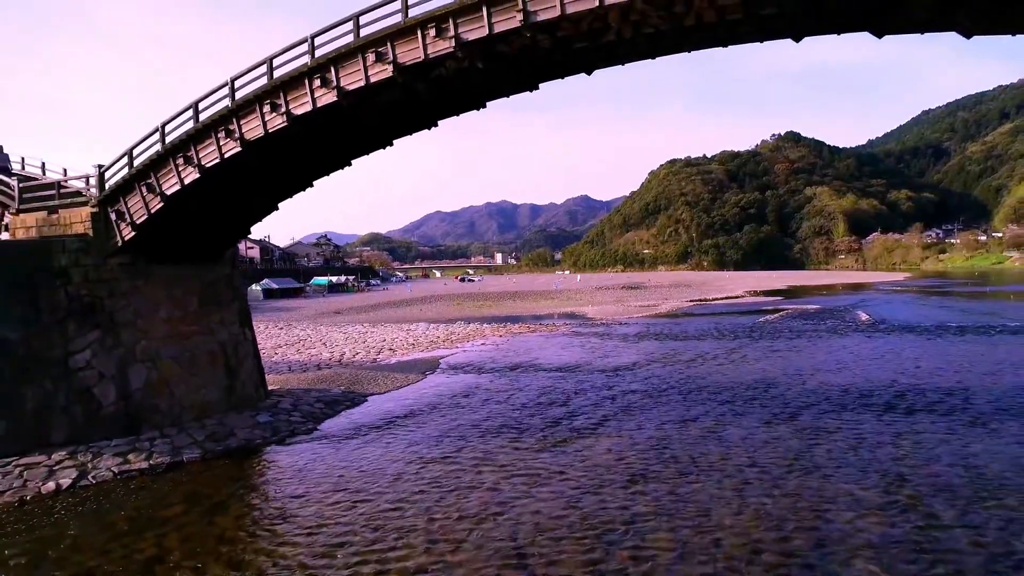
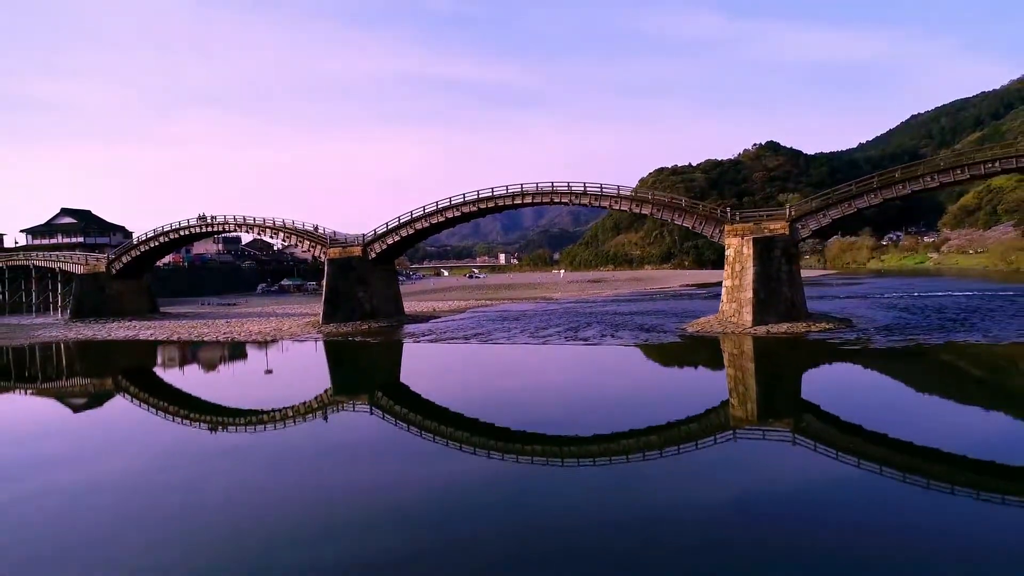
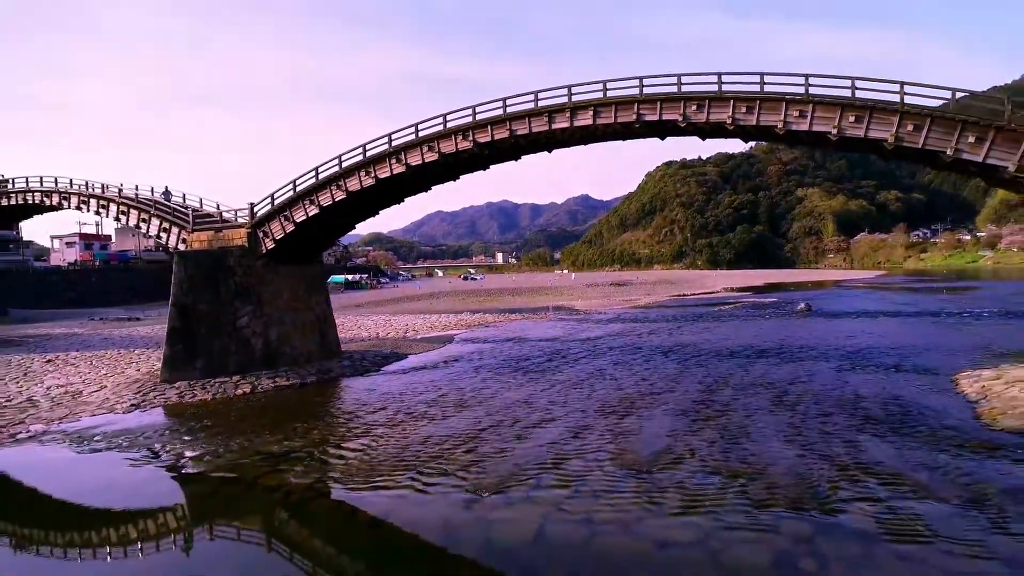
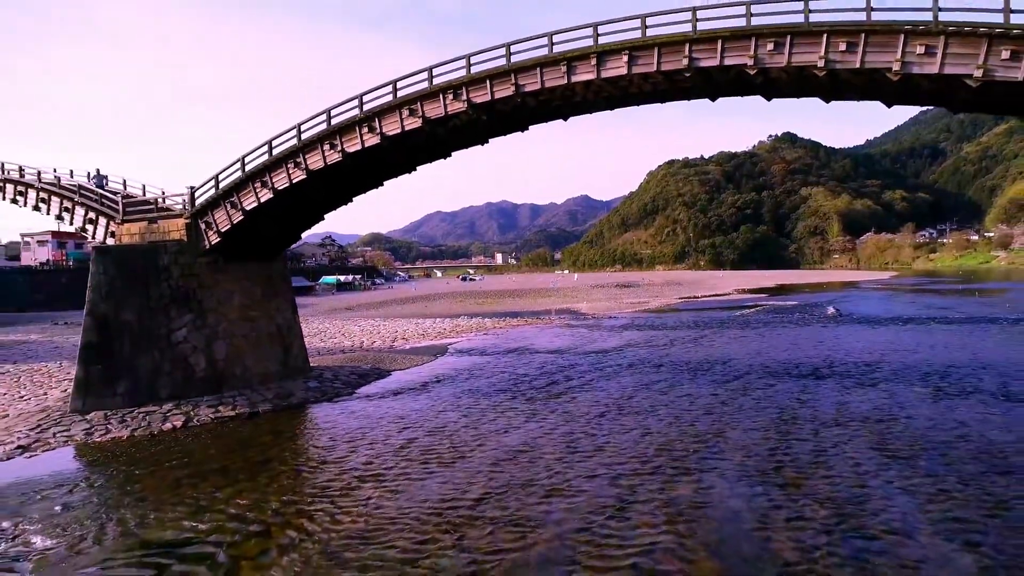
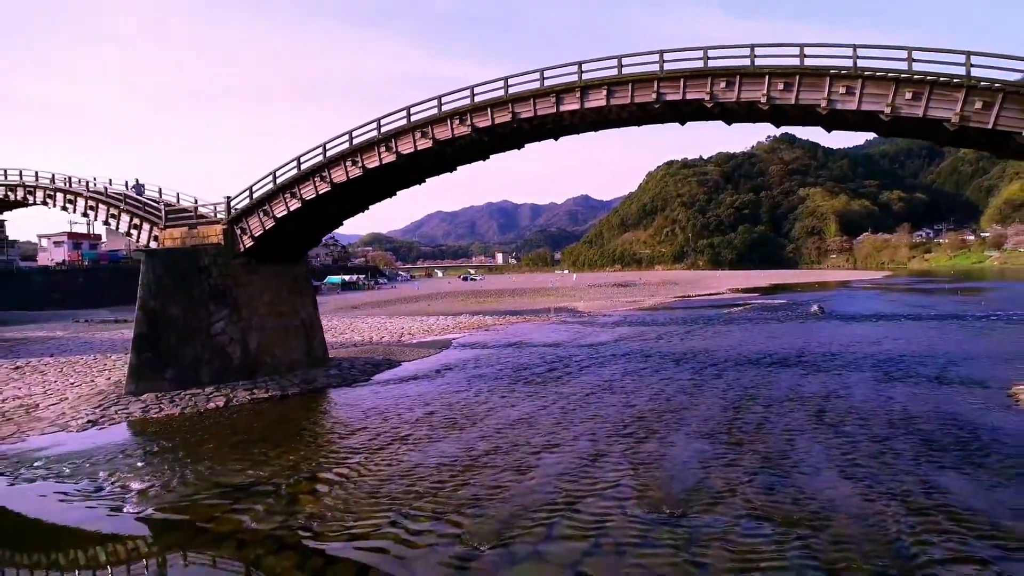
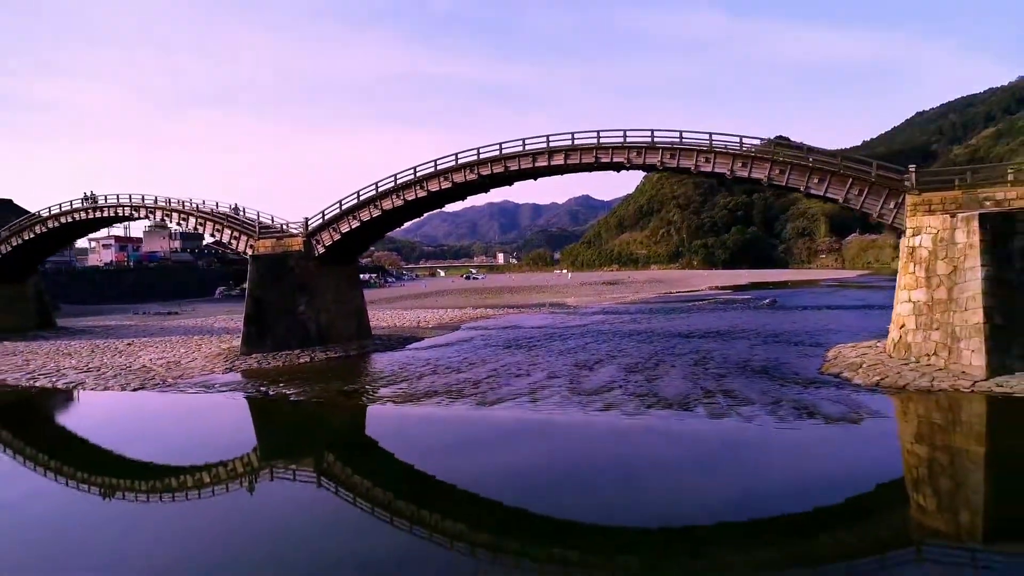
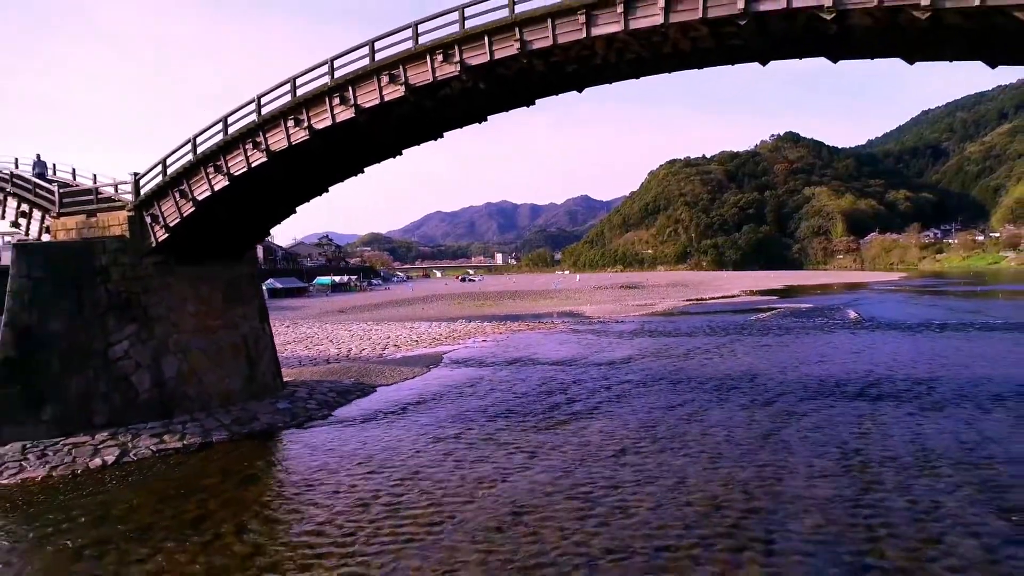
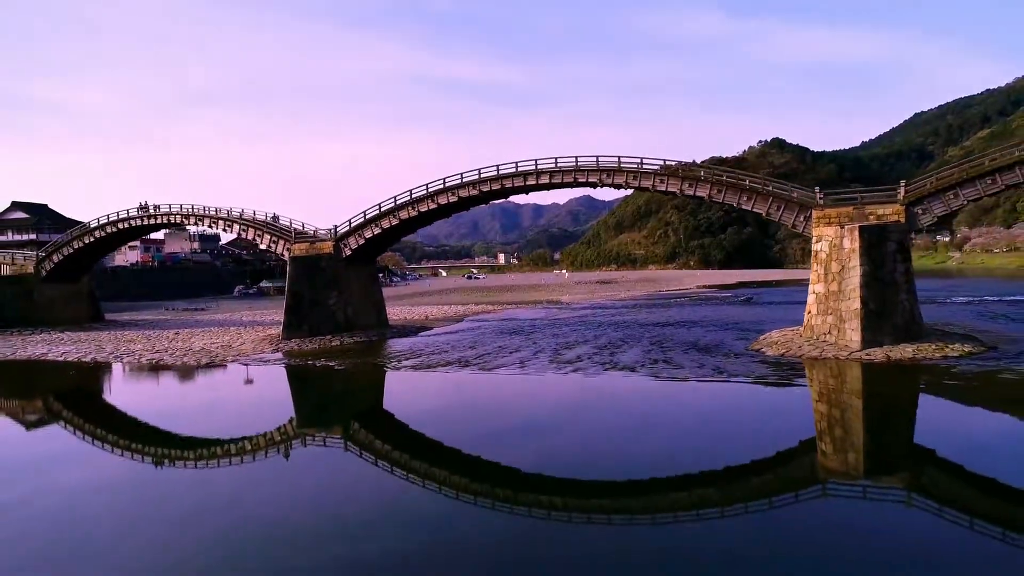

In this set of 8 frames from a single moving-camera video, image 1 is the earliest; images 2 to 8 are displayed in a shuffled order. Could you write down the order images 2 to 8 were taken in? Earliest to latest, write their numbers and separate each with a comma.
7, 4, 5, 3, 6, 8, 2
